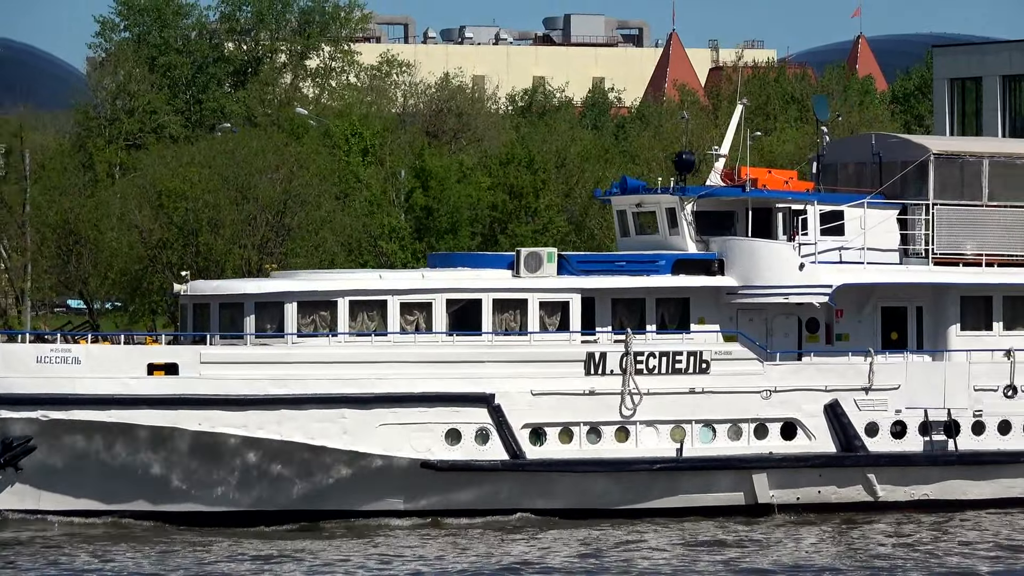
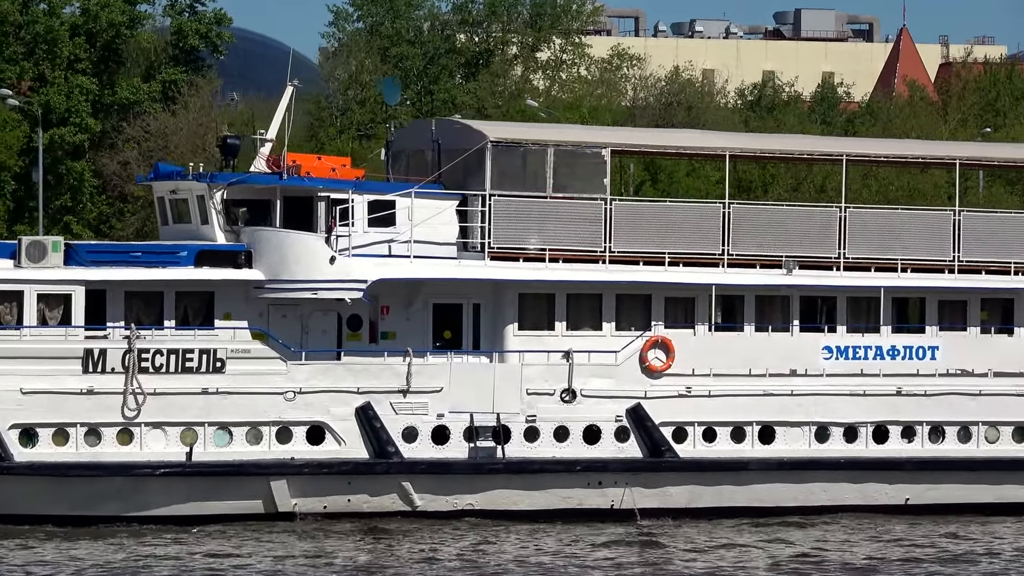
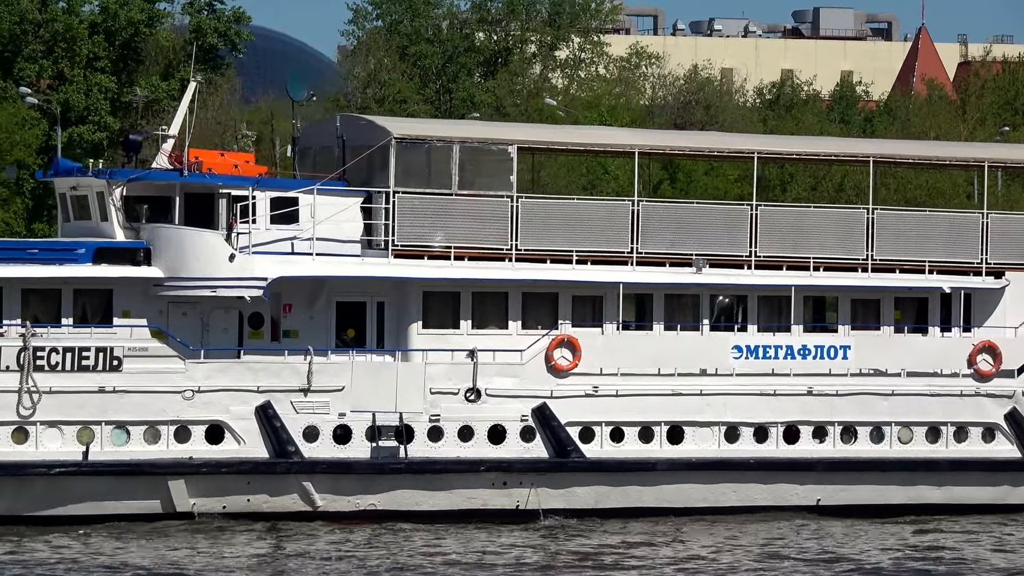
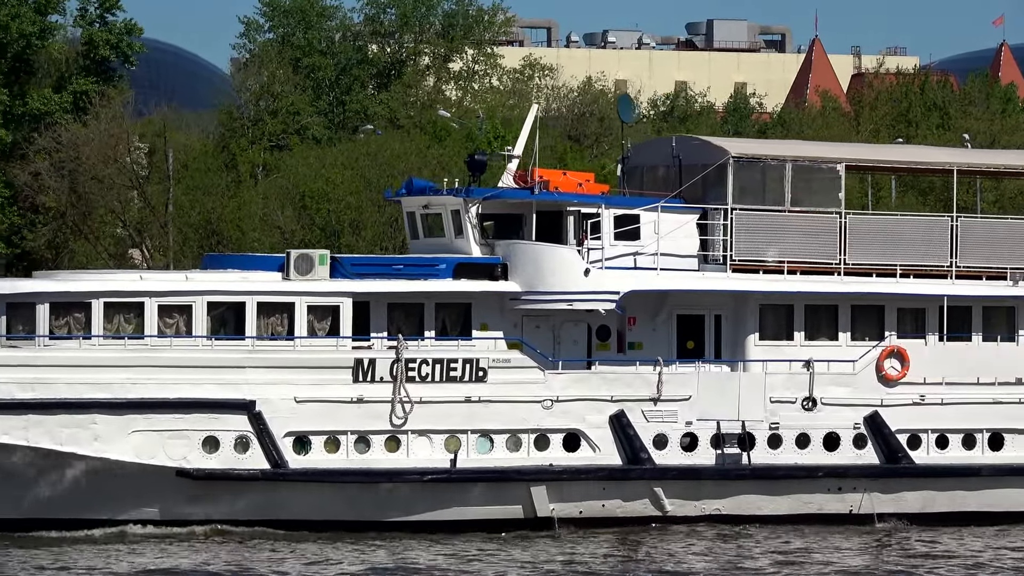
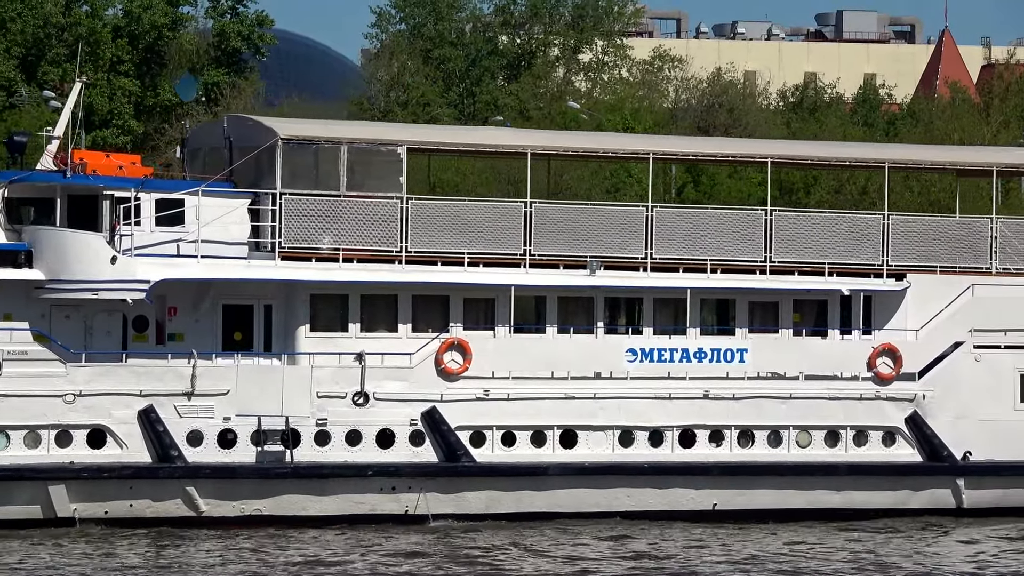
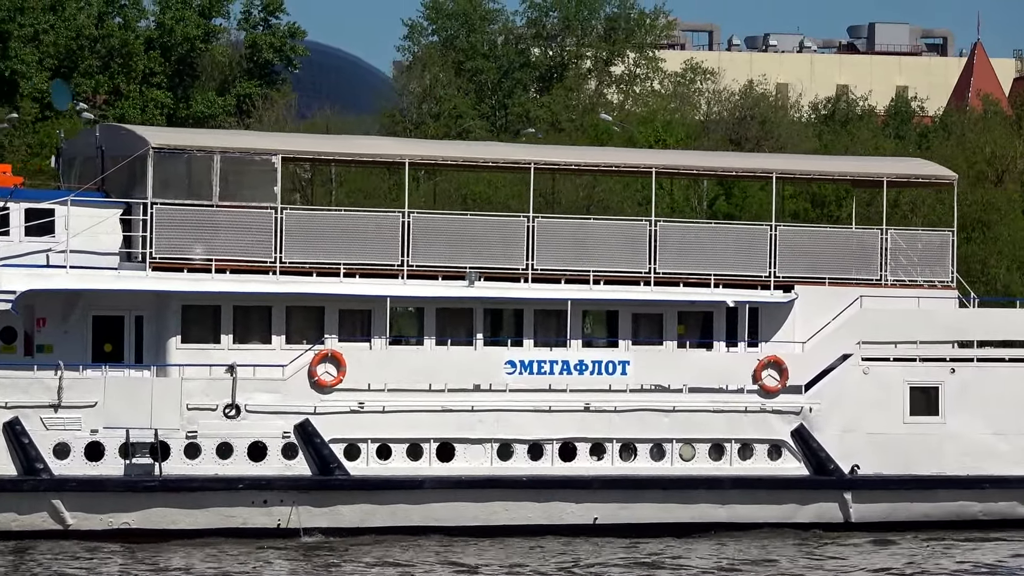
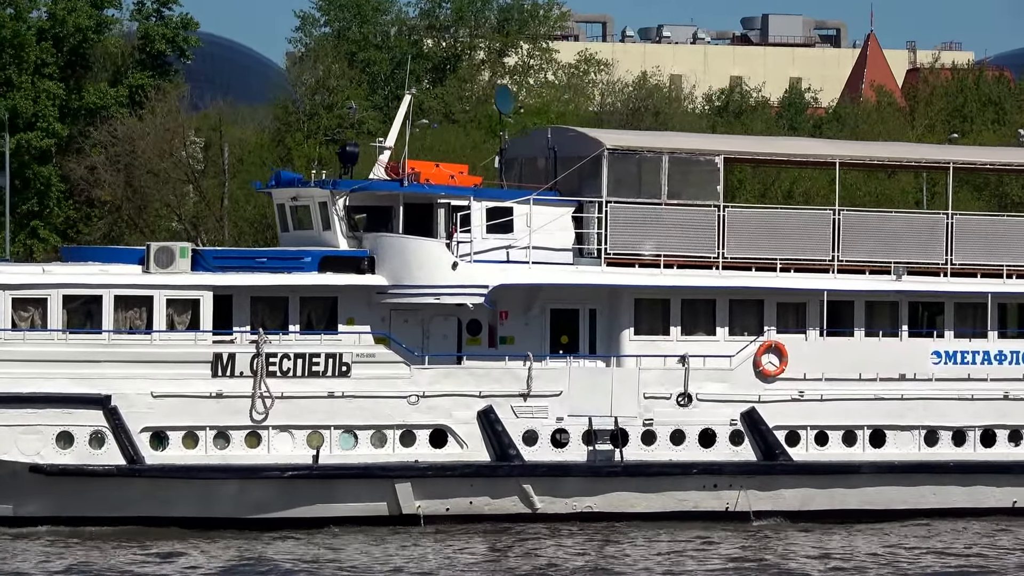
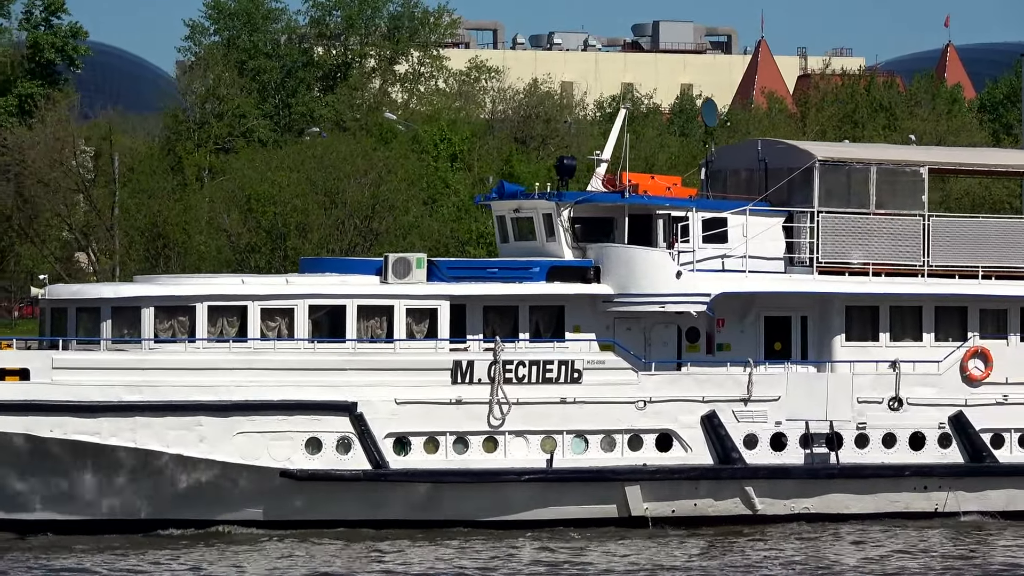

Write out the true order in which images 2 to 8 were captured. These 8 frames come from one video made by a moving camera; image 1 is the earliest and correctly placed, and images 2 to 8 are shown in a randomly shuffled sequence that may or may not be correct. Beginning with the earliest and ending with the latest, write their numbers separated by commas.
8, 4, 7, 2, 3, 5, 6
